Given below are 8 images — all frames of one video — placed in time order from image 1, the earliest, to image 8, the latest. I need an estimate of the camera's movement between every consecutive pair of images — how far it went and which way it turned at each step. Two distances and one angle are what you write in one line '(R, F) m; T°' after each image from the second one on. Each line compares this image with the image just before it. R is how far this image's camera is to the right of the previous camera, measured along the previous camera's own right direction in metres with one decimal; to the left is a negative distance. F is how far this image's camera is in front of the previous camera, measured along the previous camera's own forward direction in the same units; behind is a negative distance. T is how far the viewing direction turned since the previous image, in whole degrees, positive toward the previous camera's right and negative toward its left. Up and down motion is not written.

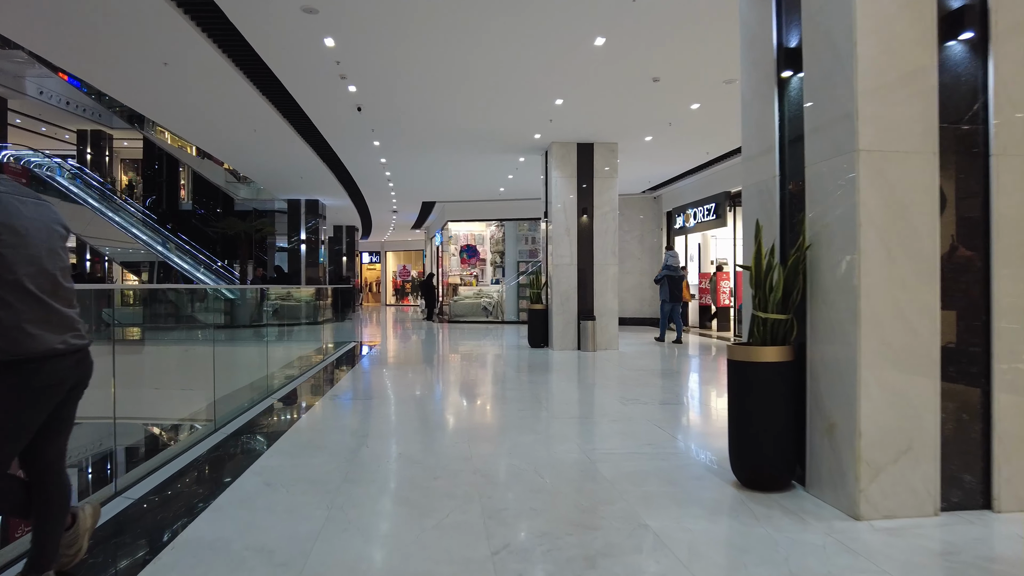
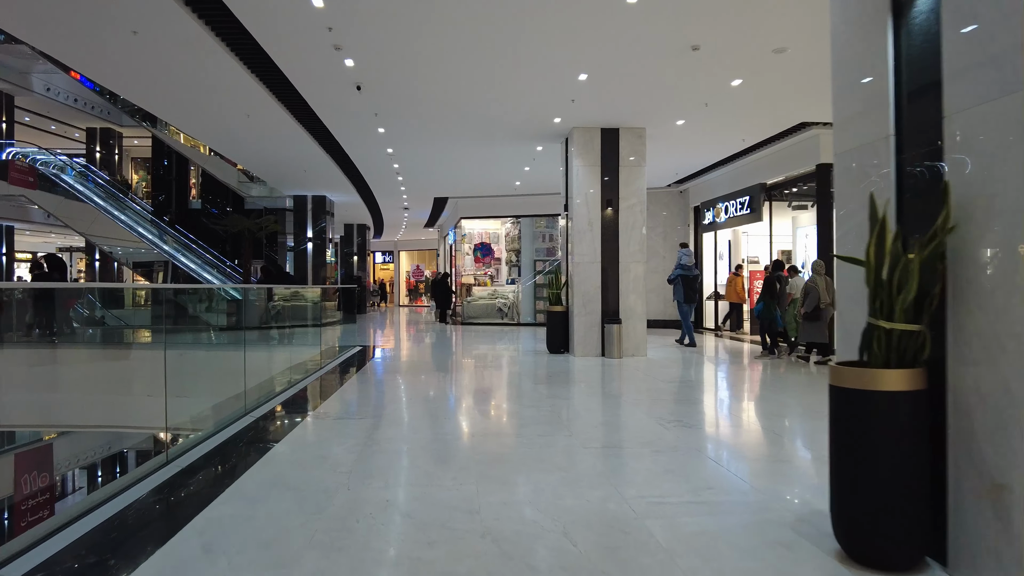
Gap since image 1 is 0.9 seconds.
(0.0, +0.7) m; -1°
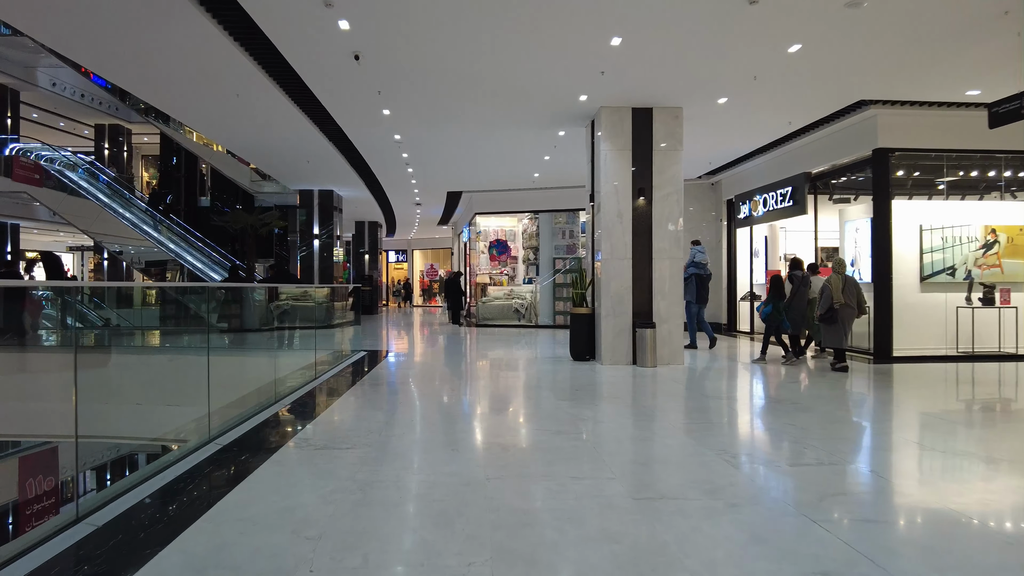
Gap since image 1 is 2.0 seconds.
(0.0, +0.7) m; -1°
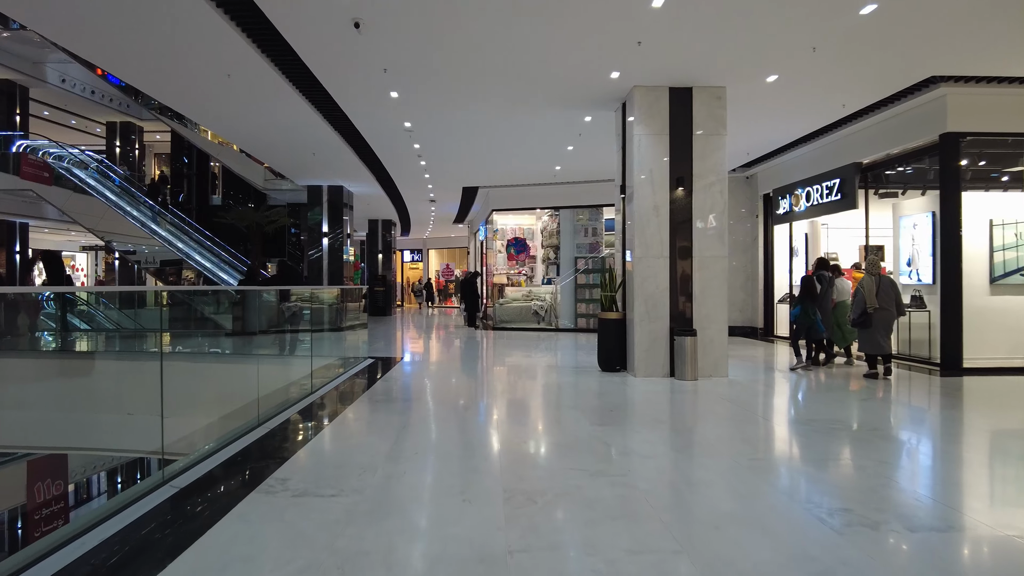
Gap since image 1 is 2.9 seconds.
(0.0, +0.6) m; -1°
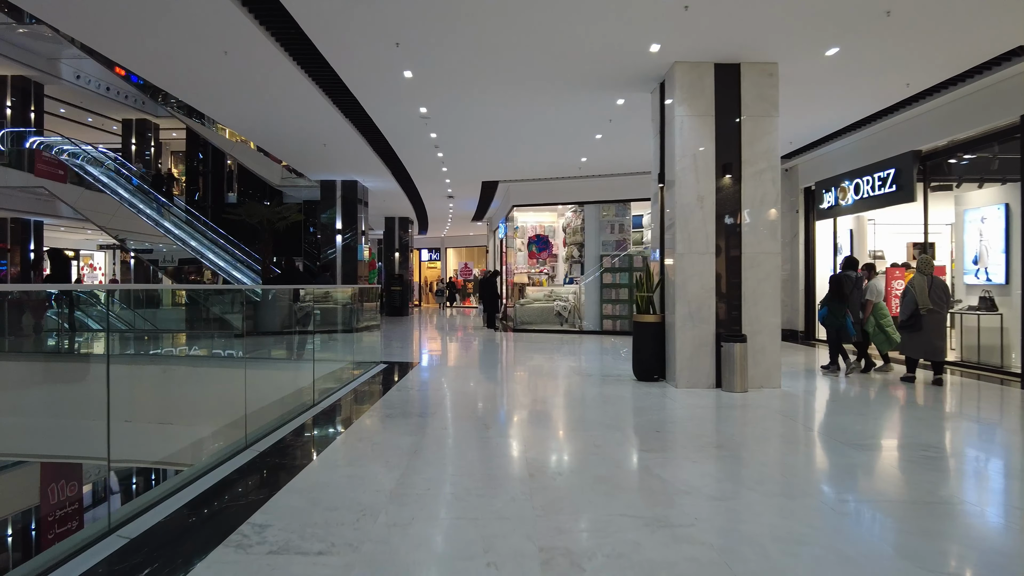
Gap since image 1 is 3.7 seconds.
(-0.1, +0.5) m; -2°
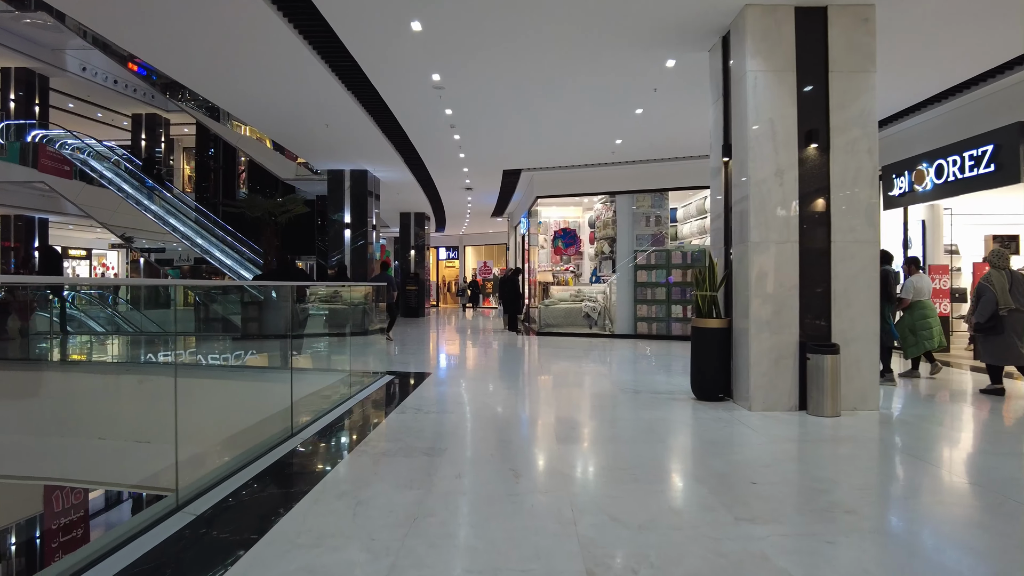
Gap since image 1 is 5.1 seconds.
(-0.1, +0.9) m; -2°
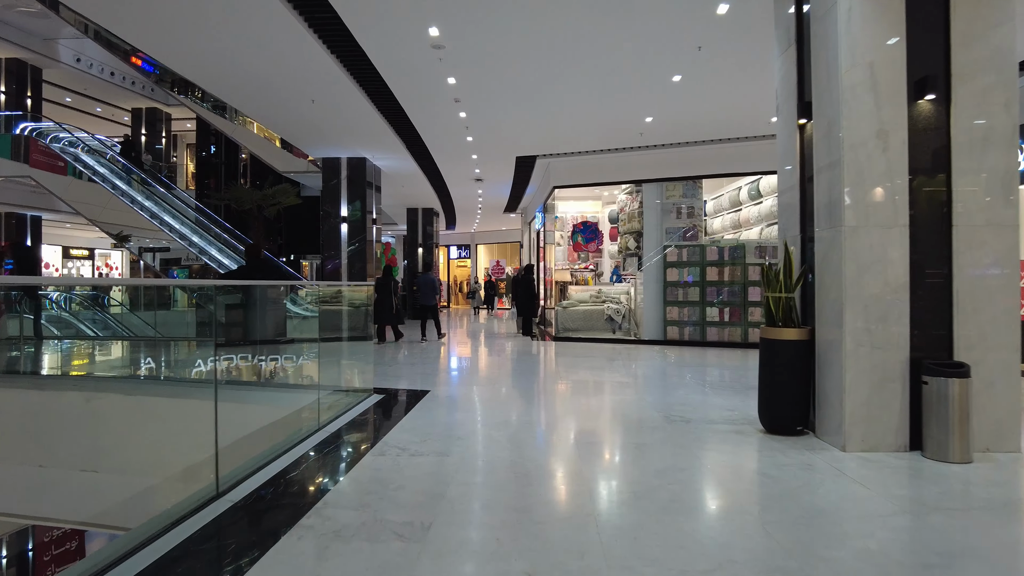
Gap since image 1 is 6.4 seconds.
(0.0, +0.9) m; -1°
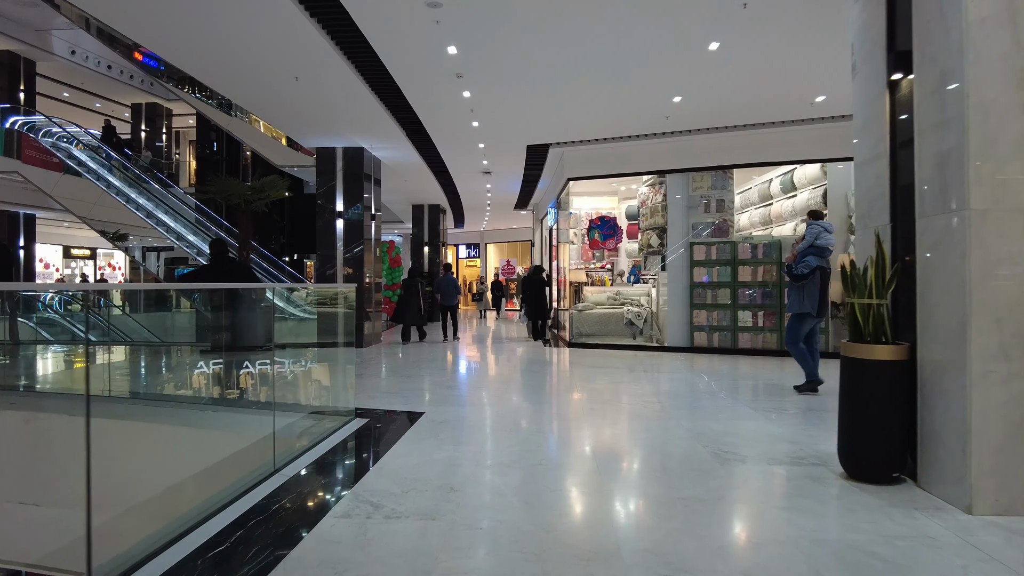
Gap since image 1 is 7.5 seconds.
(0.0, +0.7) m; -1°
